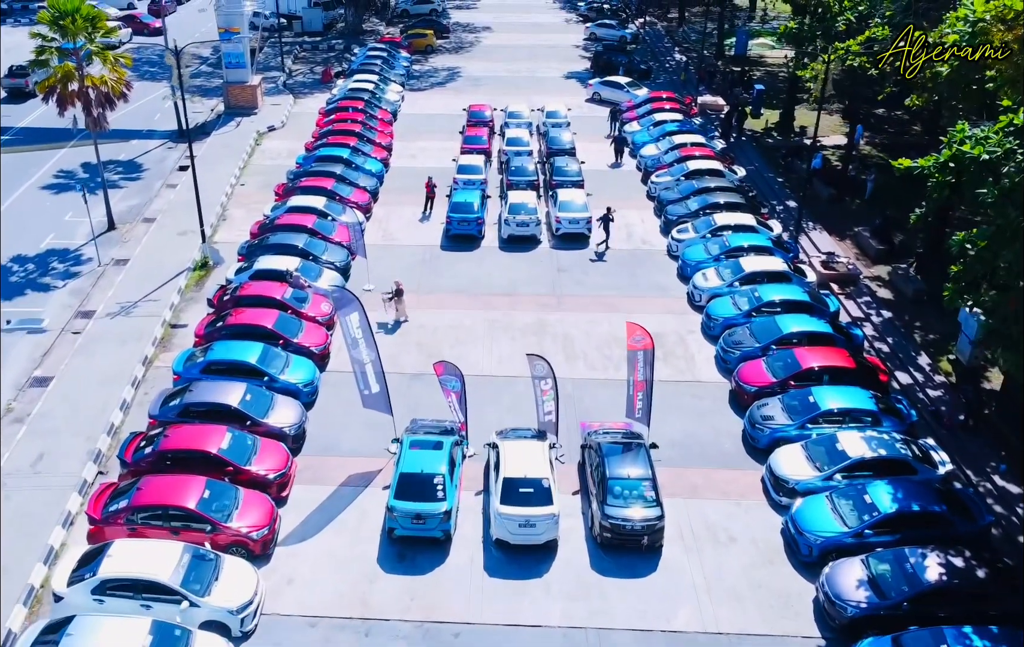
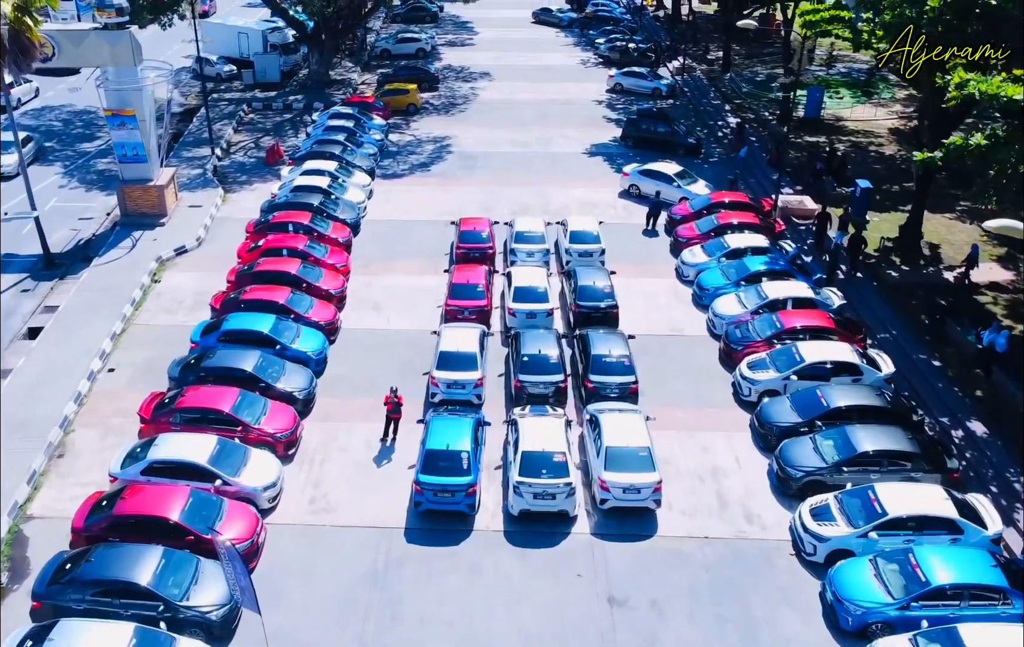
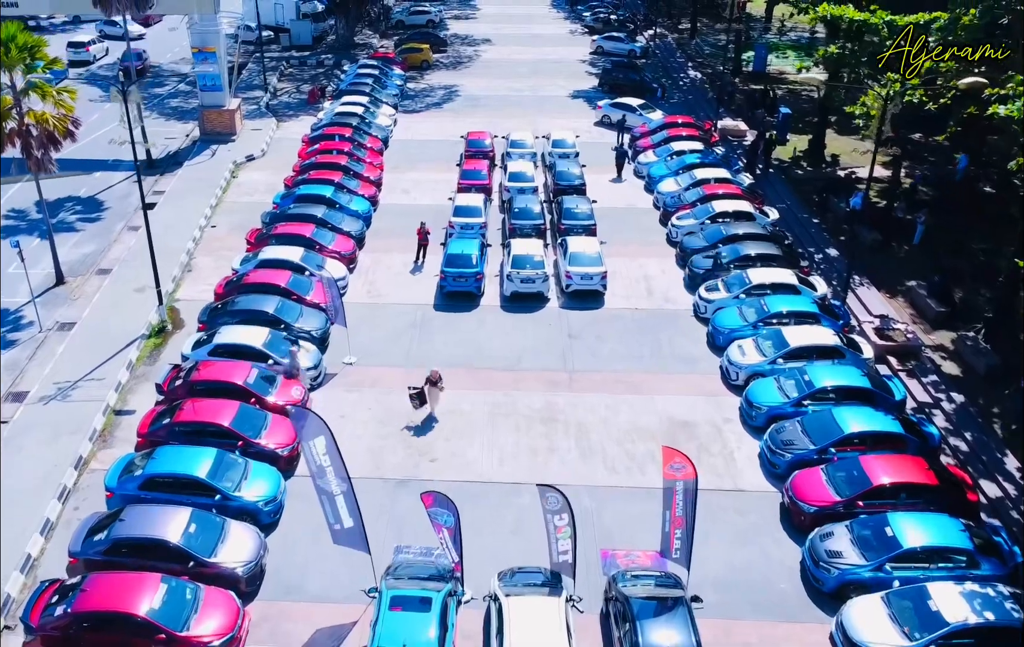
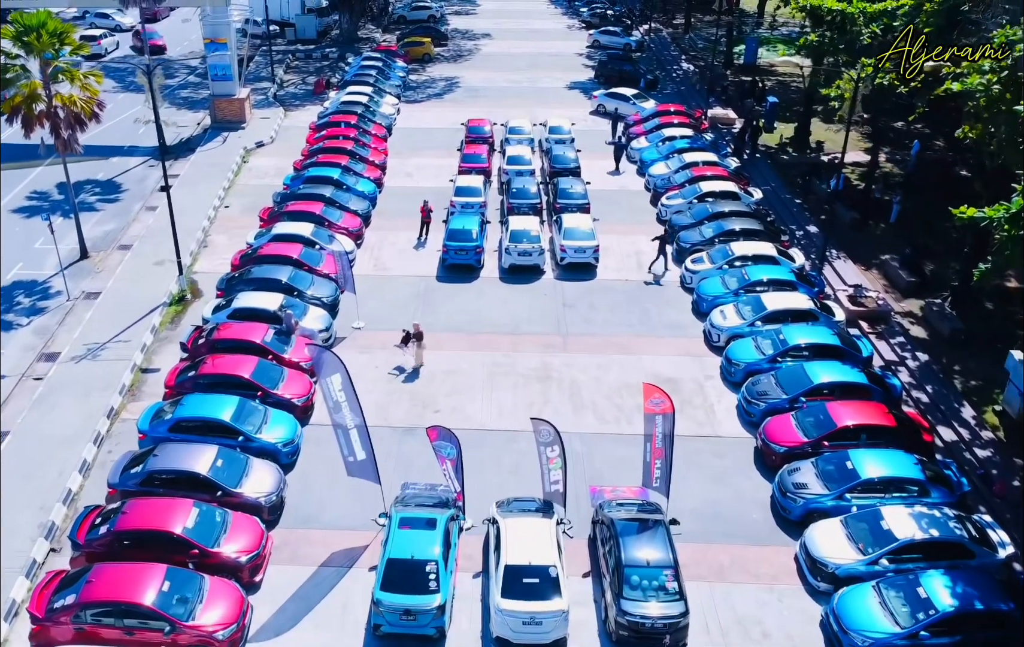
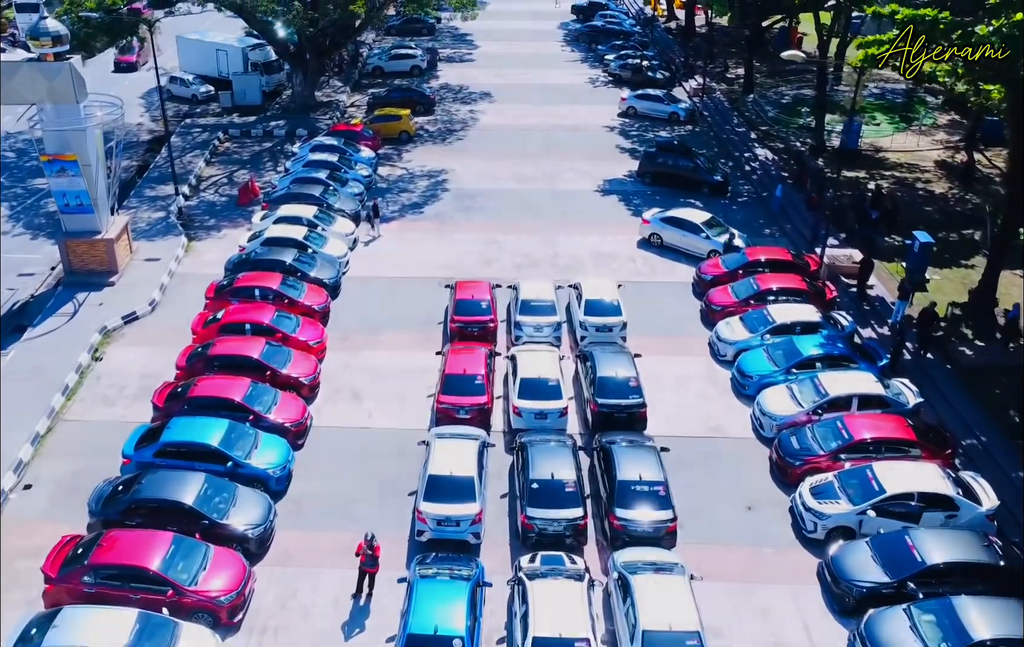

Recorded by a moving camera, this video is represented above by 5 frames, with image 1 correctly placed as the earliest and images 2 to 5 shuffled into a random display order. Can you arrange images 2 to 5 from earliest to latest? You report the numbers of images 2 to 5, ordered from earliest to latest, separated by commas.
4, 3, 2, 5
